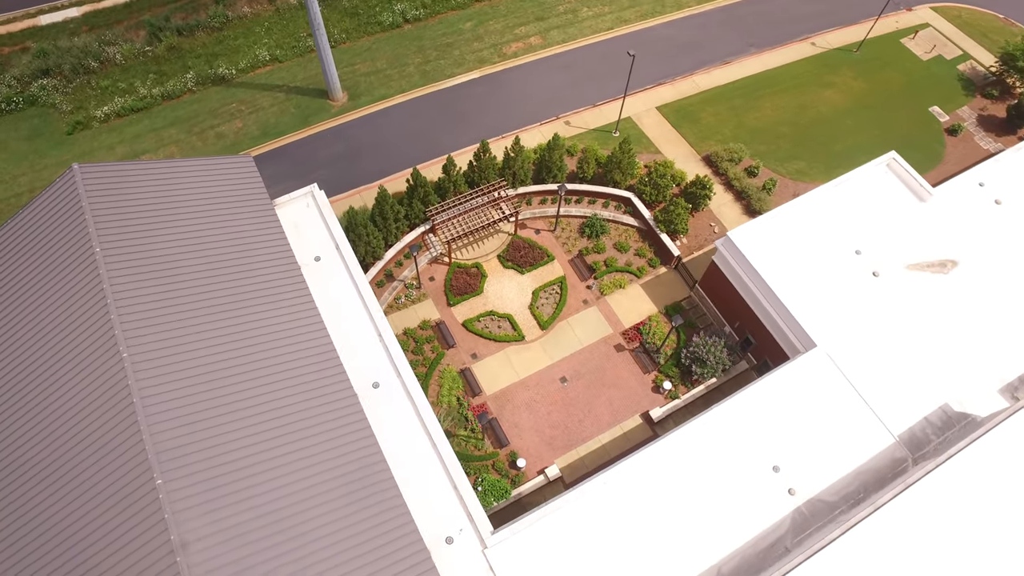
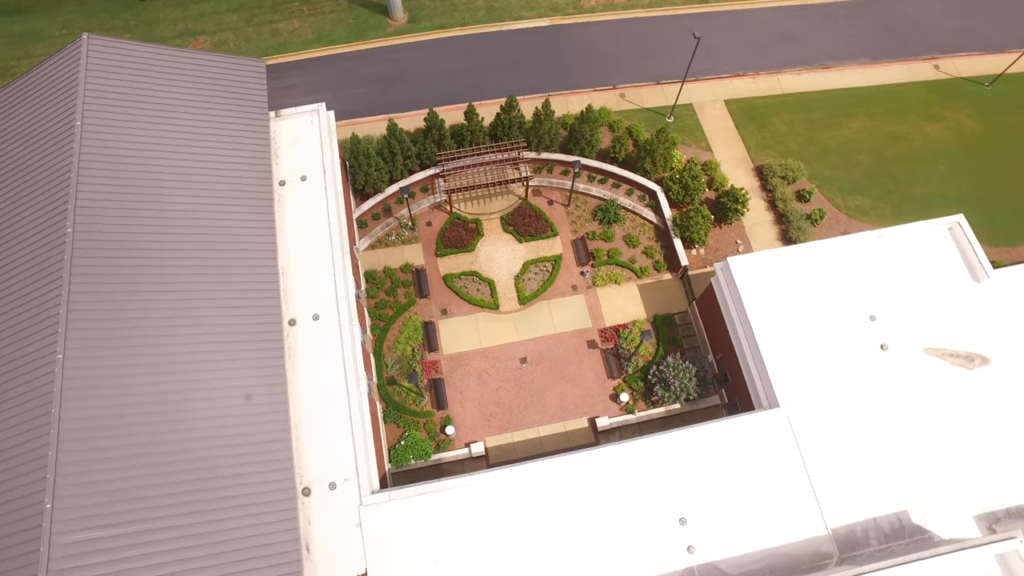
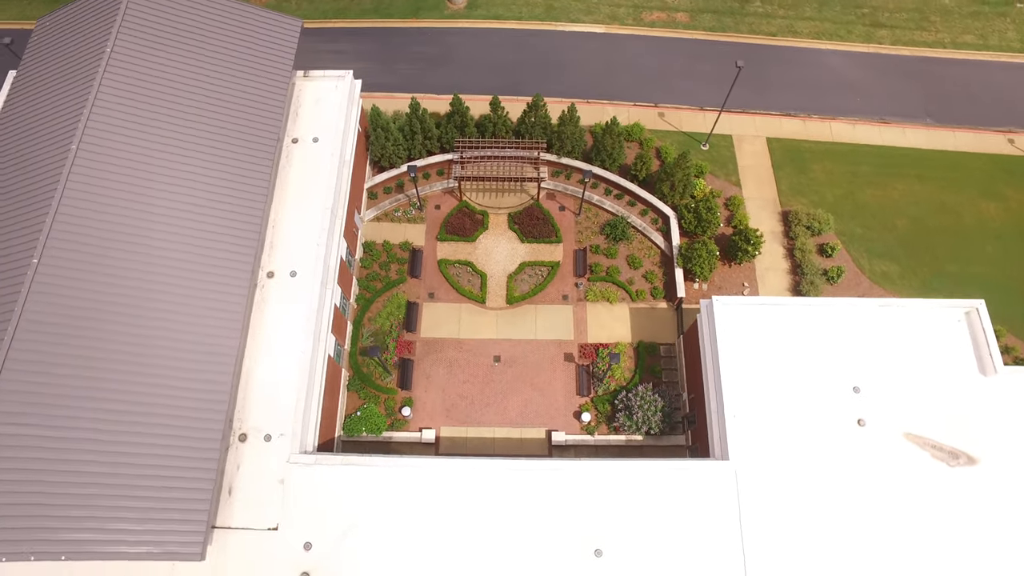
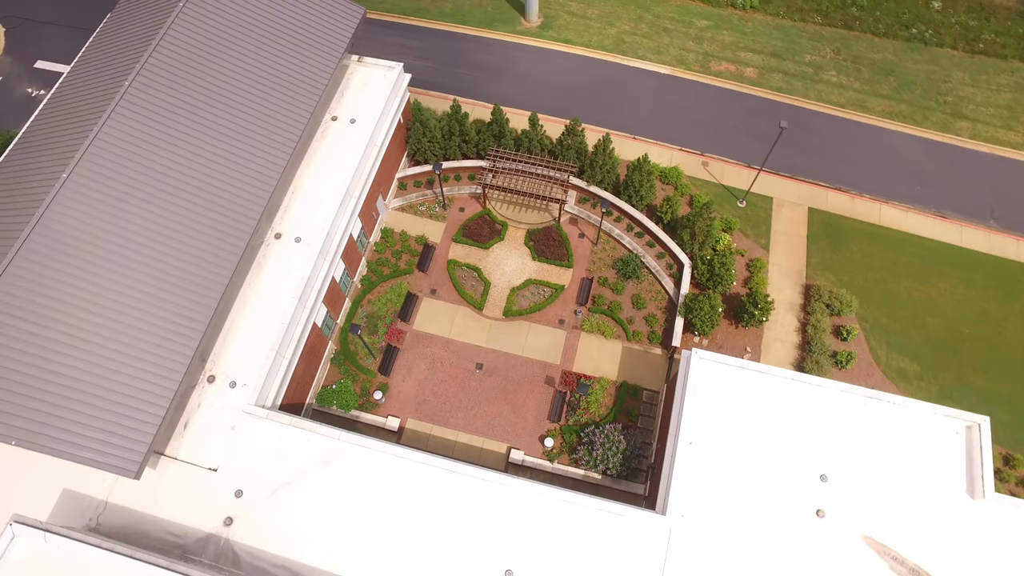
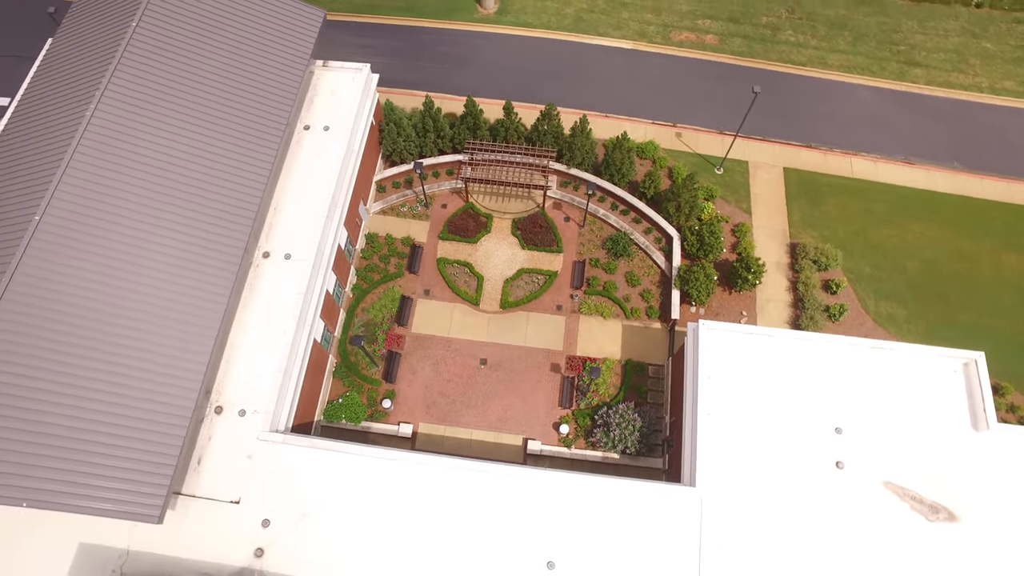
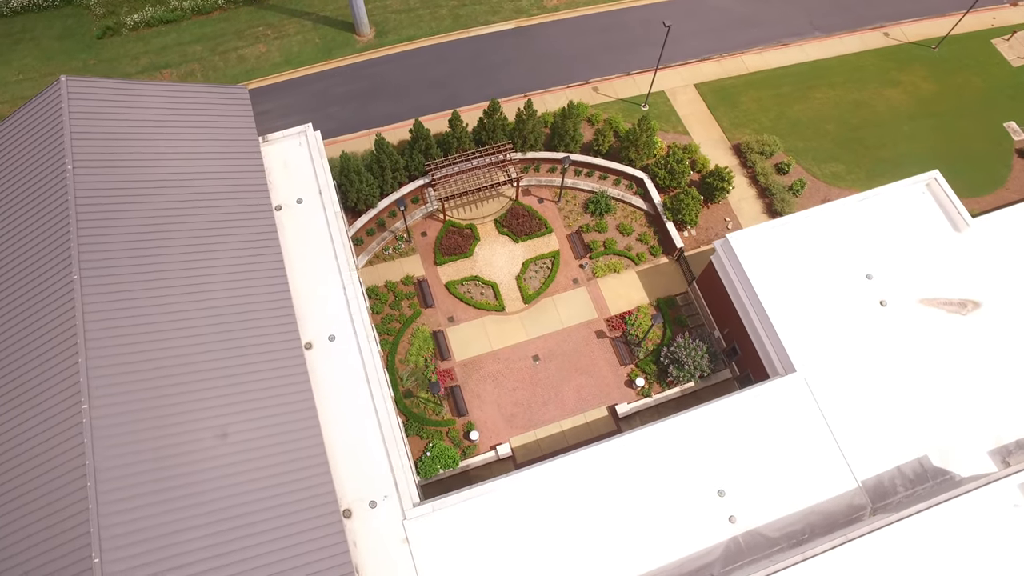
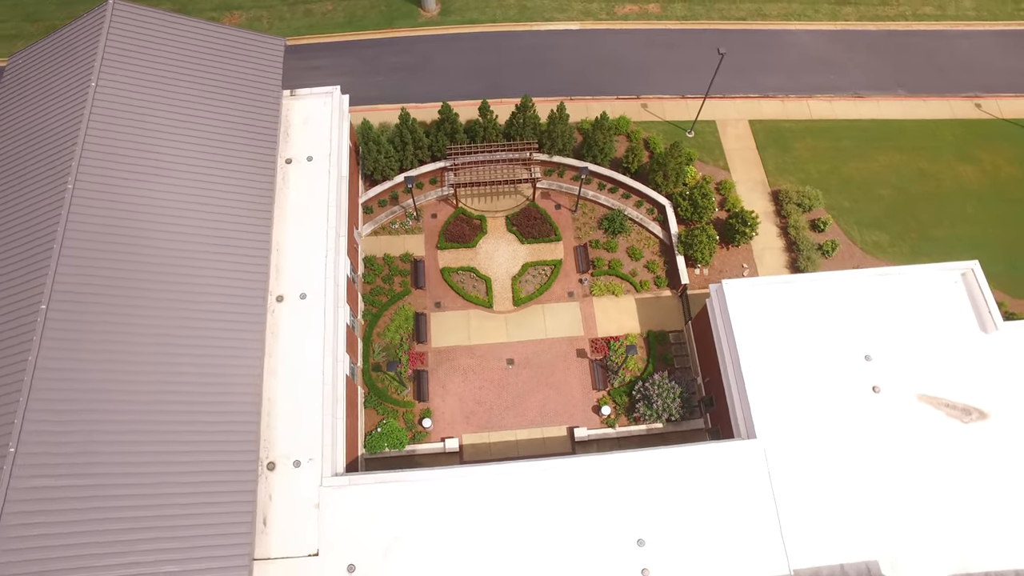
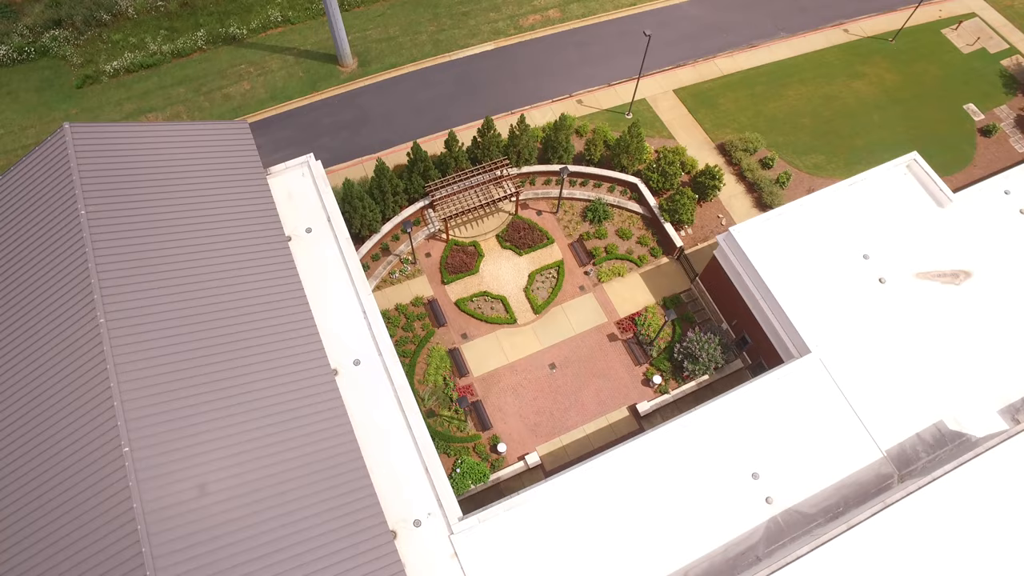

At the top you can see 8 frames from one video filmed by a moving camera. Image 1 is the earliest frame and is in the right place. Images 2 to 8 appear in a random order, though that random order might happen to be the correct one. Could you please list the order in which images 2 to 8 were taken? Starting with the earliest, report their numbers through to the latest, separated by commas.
8, 6, 2, 7, 3, 5, 4
